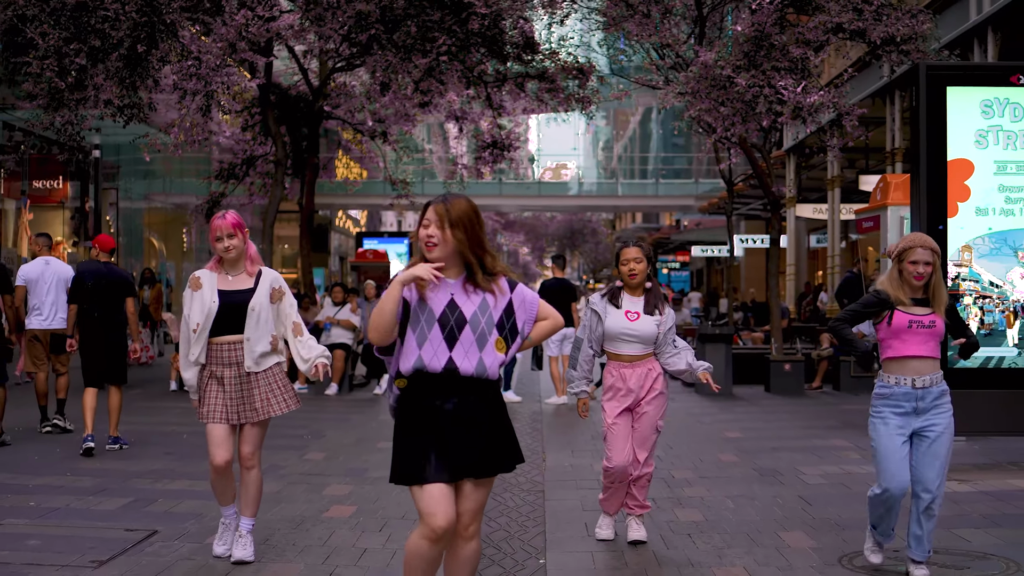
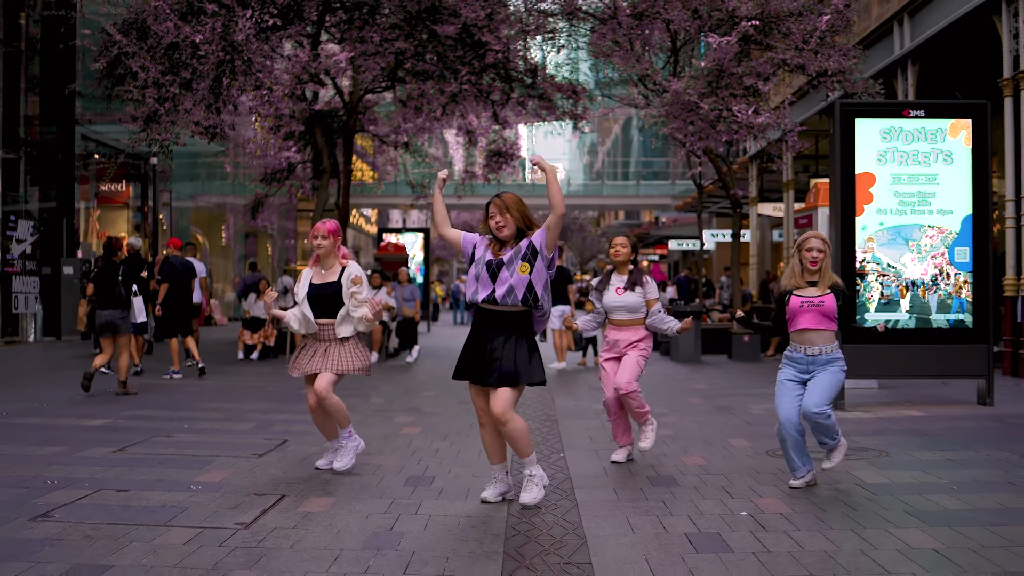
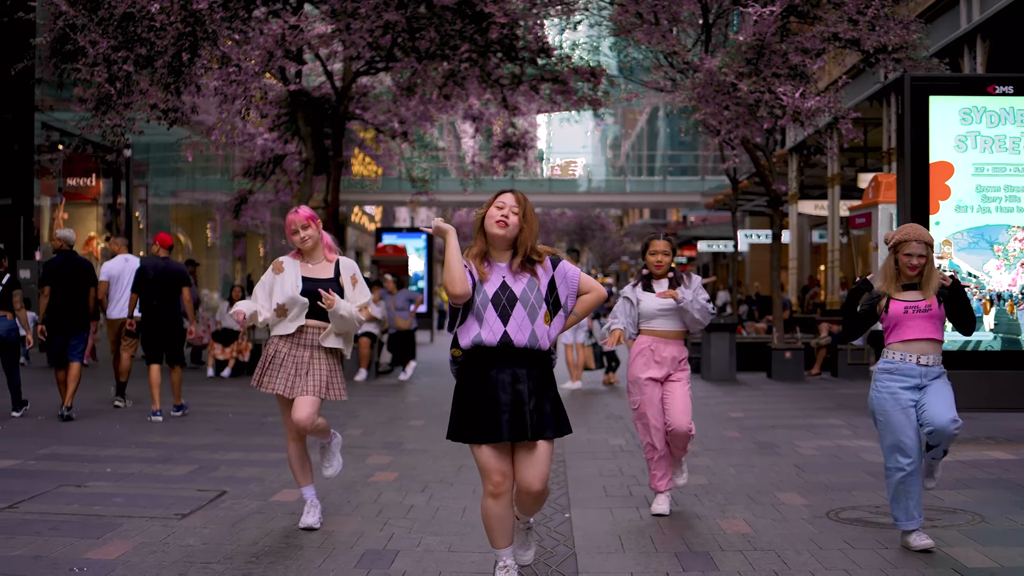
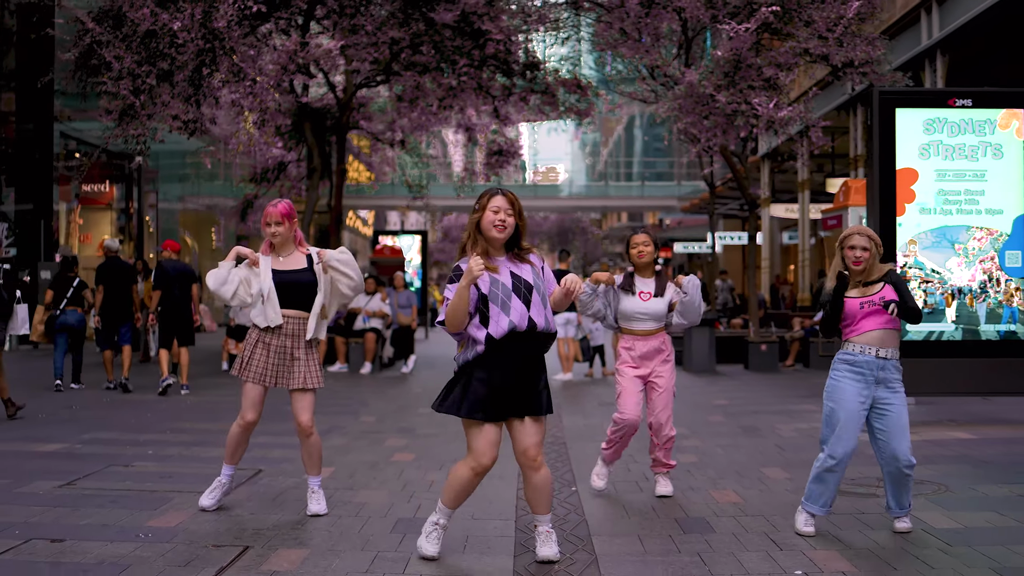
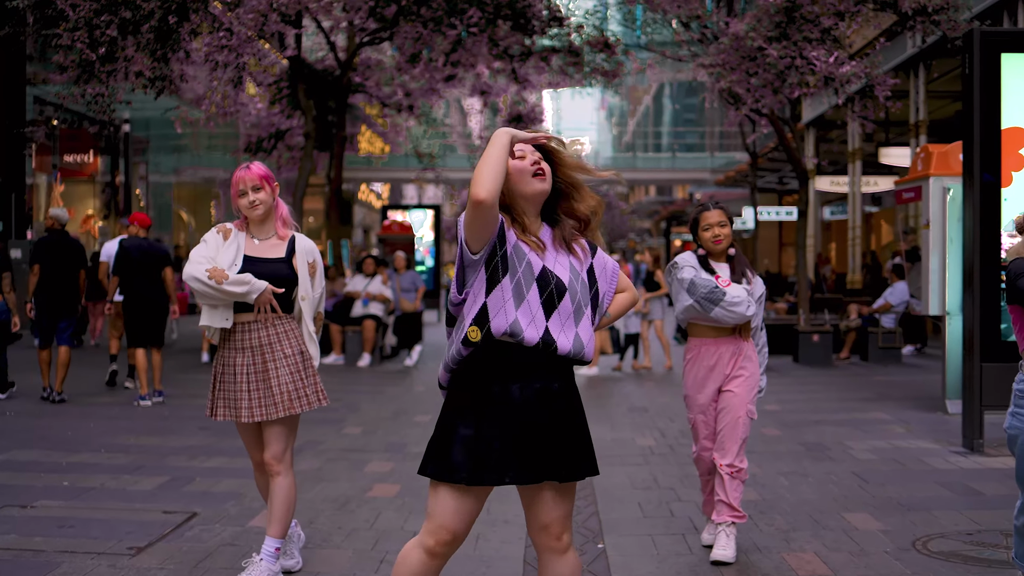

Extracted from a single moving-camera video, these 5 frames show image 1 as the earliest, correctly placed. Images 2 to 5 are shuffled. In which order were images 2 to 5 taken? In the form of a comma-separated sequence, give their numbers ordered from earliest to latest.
3, 5, 4, 2
